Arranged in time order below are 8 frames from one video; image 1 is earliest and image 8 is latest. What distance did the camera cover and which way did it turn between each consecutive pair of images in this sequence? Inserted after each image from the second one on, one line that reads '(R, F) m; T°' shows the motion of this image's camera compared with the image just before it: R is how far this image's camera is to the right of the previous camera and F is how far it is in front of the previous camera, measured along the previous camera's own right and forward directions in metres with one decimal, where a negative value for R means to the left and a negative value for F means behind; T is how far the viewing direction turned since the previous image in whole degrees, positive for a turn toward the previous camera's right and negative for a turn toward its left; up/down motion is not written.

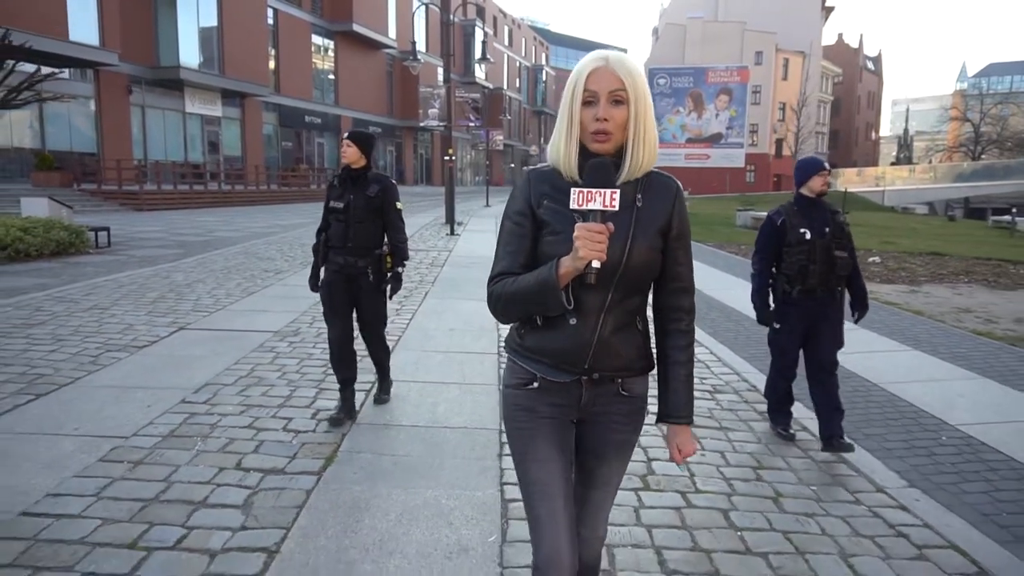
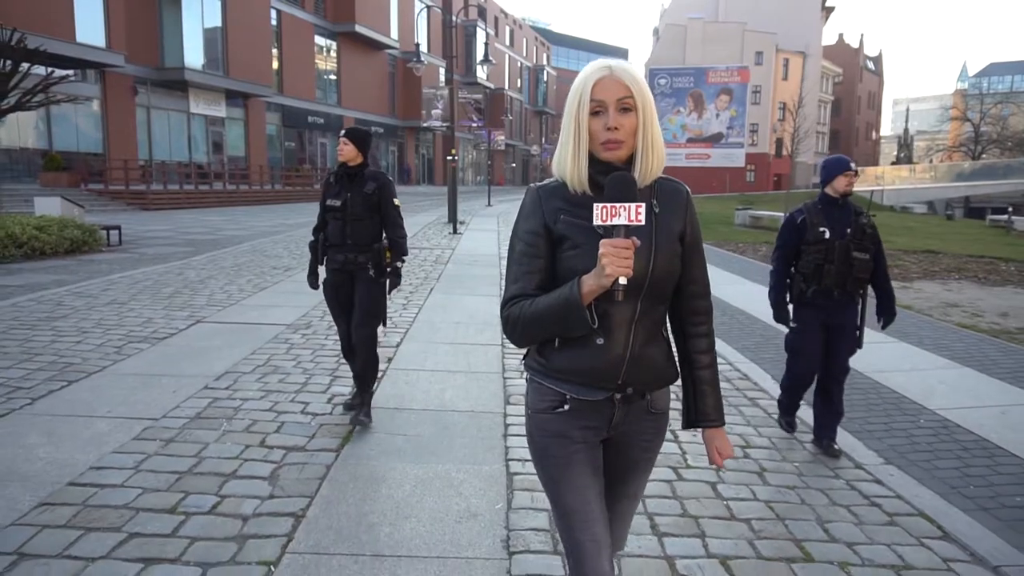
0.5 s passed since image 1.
(0.0, -0.3) m; 0°
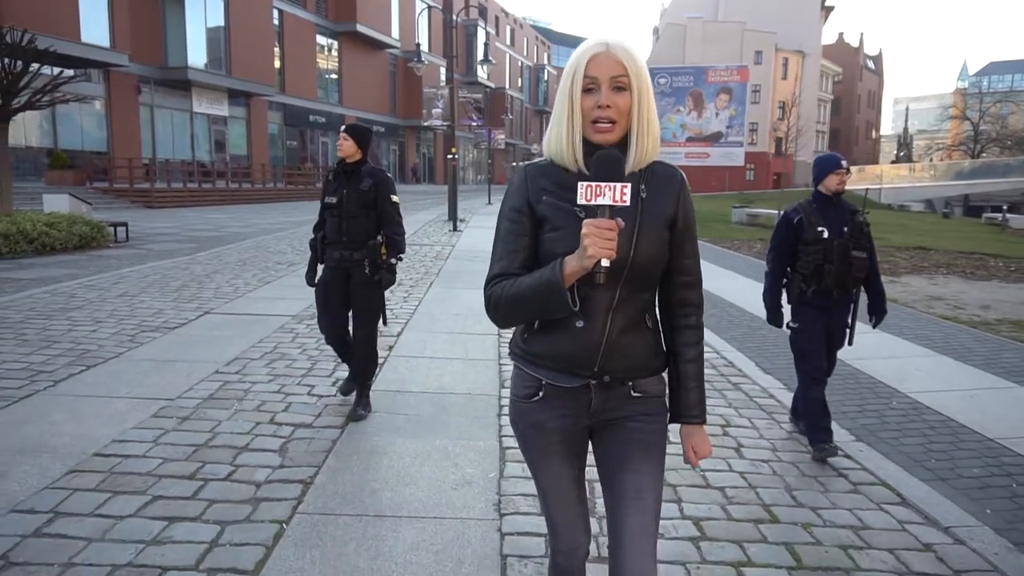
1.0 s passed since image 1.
(+0.1, -0.3) m; 0°
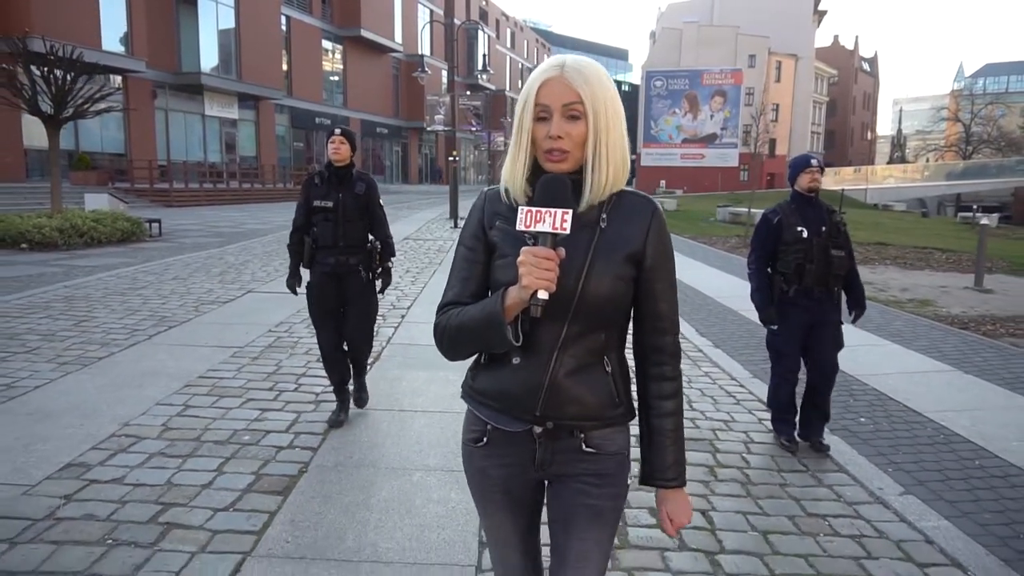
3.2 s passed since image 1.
(+0.2, -1.8) m; 0°
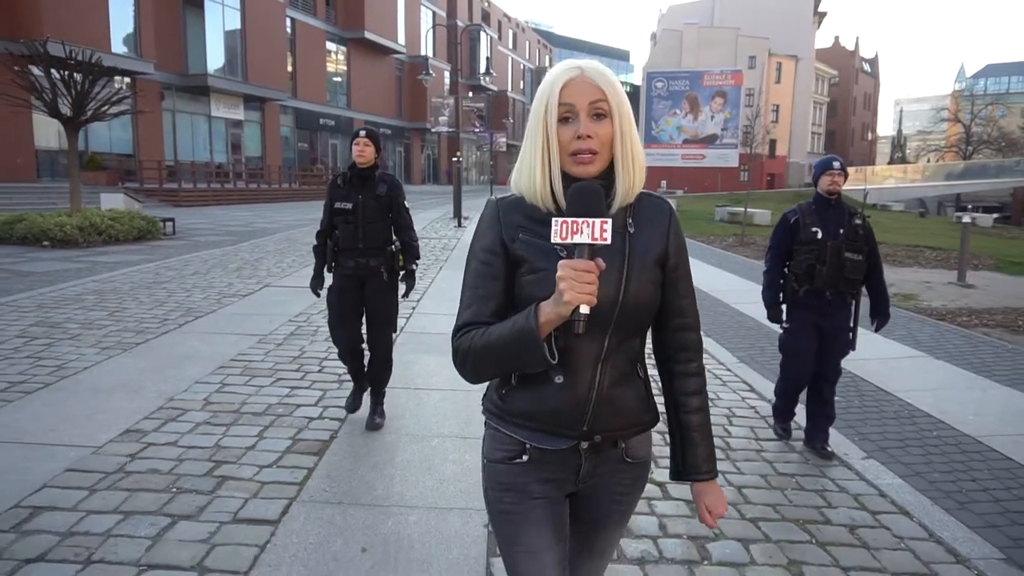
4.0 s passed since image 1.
(0.0, -0.6) m; 0°
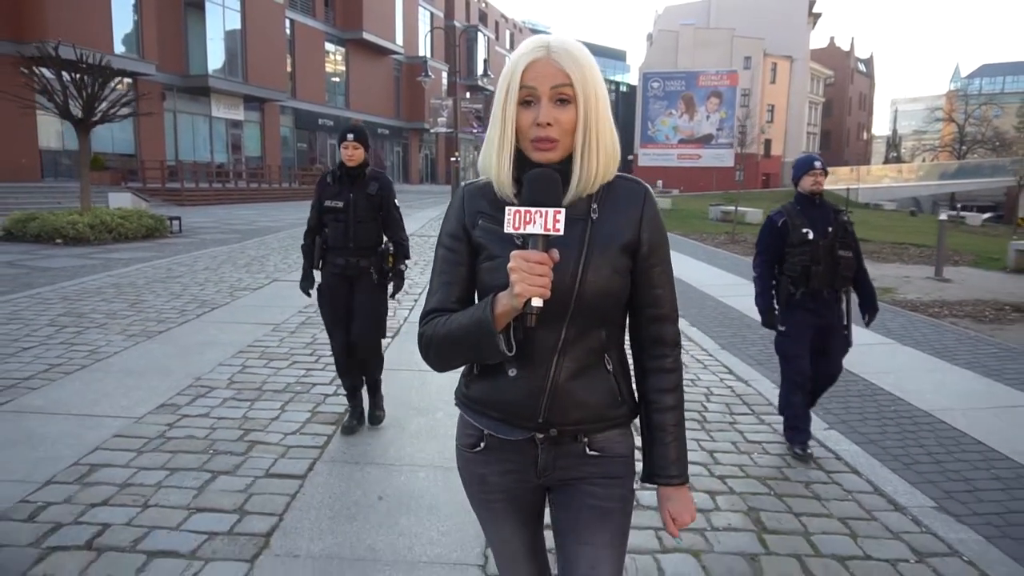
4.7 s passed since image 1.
(0.0, -0.5) m; 0°
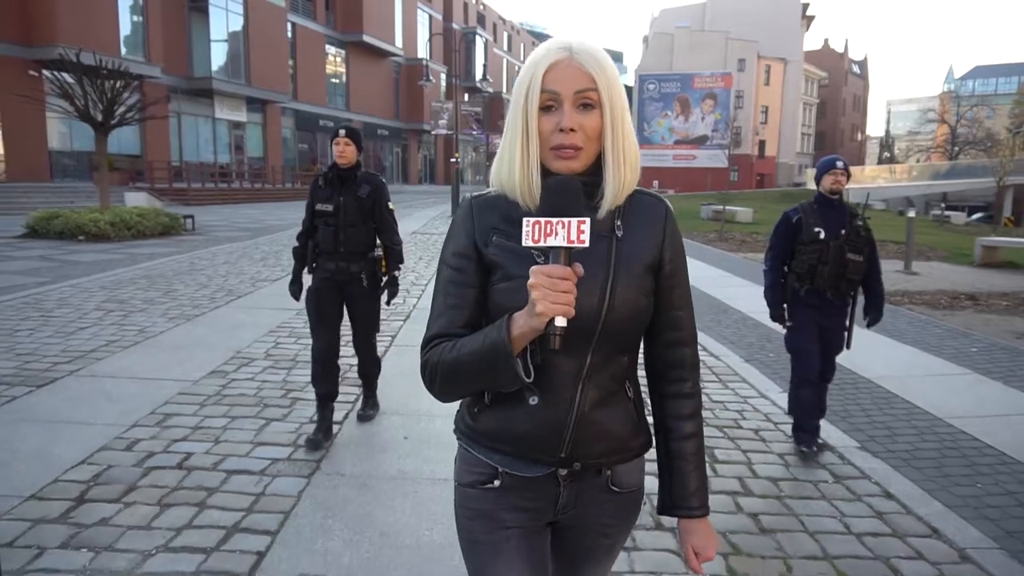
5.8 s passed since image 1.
(0.0, -0.9) m; 0°
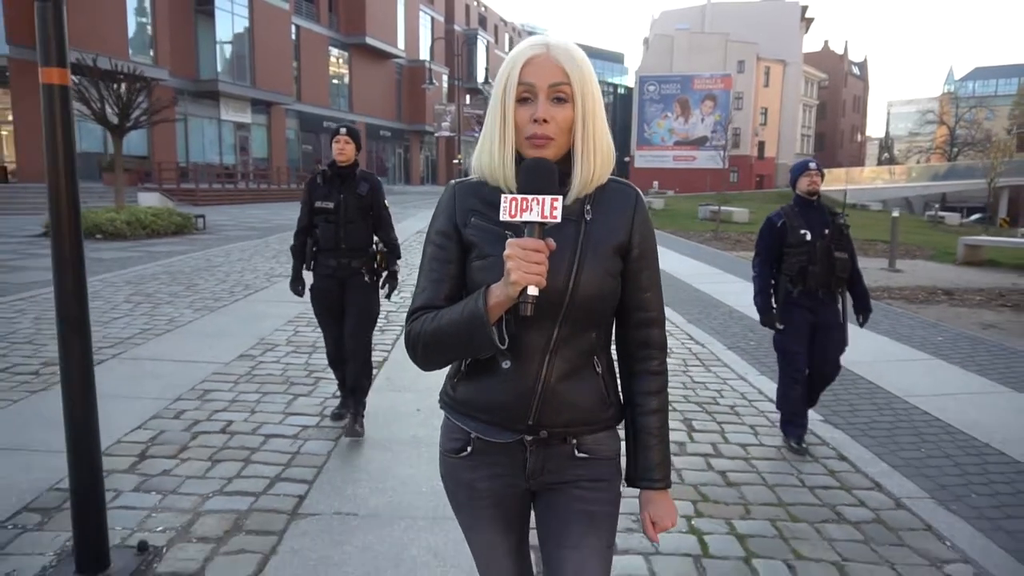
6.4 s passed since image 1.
(0.0, -0.6) m; 0°
